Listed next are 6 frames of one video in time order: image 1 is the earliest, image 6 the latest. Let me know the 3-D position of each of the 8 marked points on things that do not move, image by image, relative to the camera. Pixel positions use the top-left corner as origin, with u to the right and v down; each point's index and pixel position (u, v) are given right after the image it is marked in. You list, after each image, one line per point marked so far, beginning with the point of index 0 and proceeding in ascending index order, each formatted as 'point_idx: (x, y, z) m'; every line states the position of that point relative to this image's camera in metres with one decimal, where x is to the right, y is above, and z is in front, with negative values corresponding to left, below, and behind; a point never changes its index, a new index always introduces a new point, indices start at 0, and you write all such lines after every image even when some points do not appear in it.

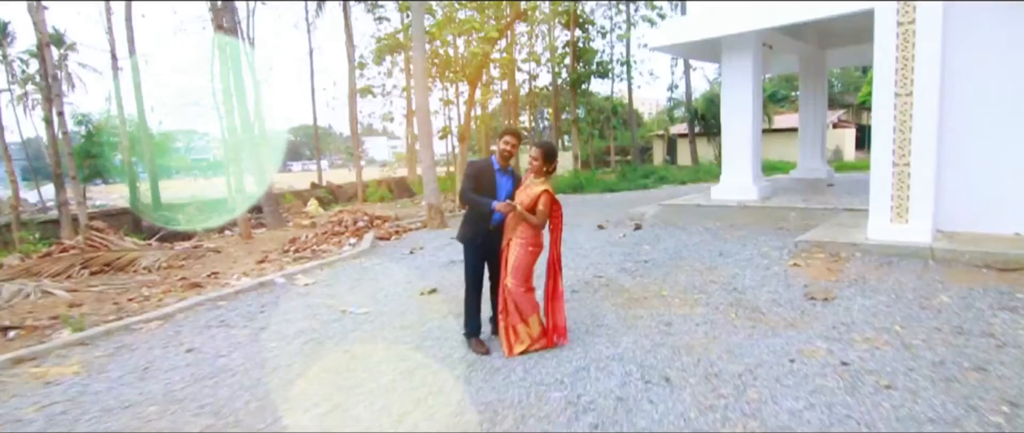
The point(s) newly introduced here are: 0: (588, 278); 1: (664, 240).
0: (+0.6, -0.5, +5.3) m
1: (+1.6, -0.2, +6.7) m
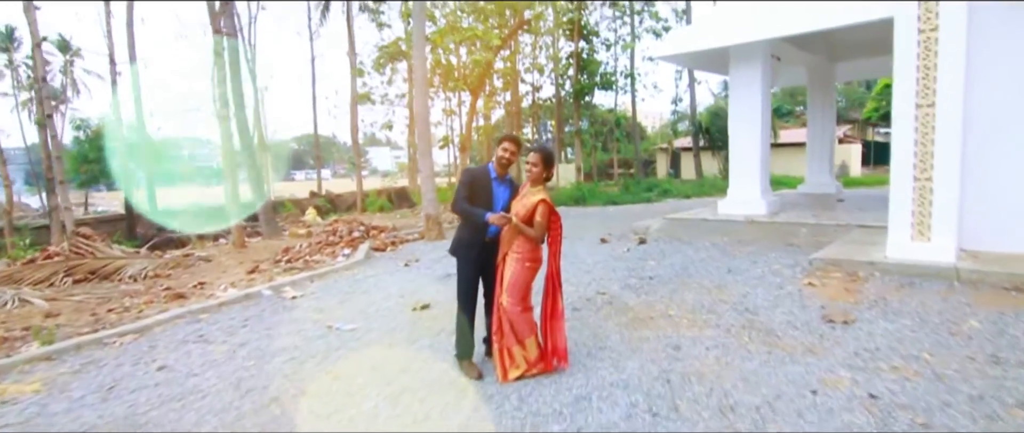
0: (+0.6, -0.6, +5.0) m
1: (+1.6, -0.4, +6.4) m
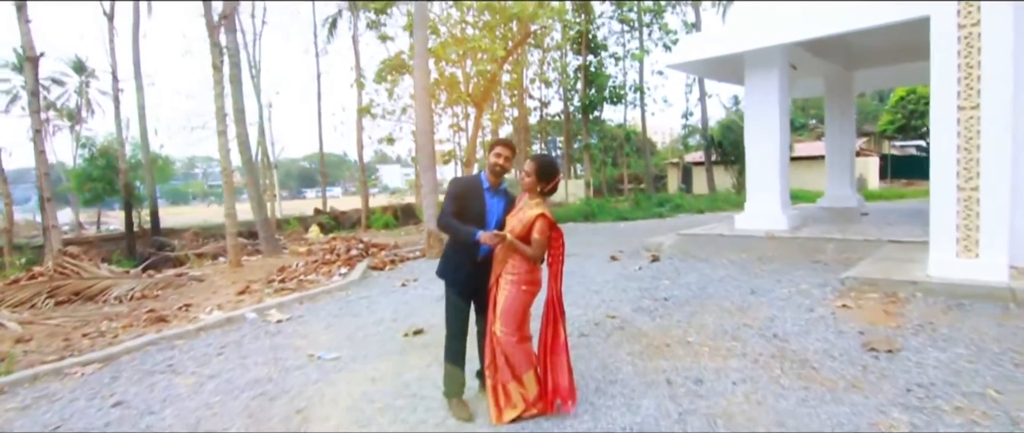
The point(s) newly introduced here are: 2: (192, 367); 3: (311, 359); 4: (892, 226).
0: (+0.6, -0.7, +4.5) m
1: (+1.6, -0.5, +6.0) m
2: (-2.0, -0.9, +4.0) m
3: (-1.2, -0.9, +4.0) m
4: (+4.5, -0.1, +7.7) m
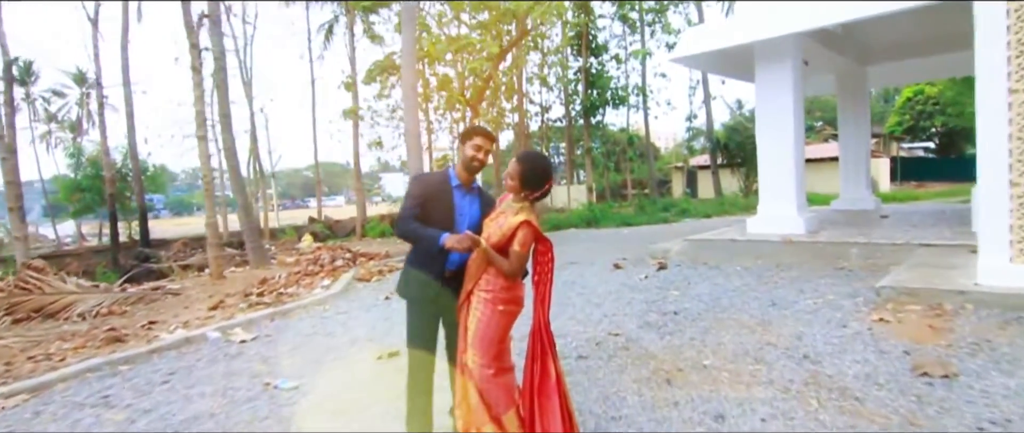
0: (+0.5, -0.7, +4.0) m
1: (+1.5, -0.6, +5.4) m
2: (-2.0, -1.0, +3.5) m
3: (-1.3, -0.9, +3.5) m
4: (+4.4, -0.1, +7.1) m
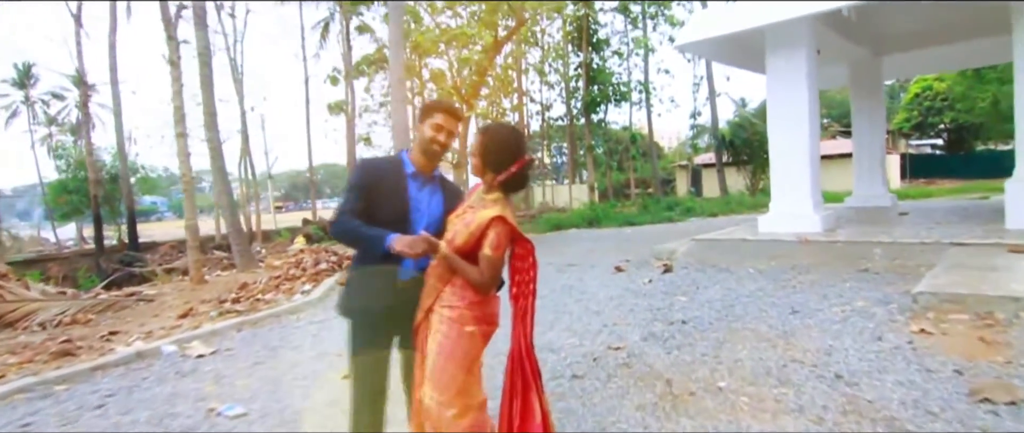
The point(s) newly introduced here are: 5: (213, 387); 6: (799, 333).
0: (+0.5, -0.7, +3.5) m
1: (+1.5, -0.5, +4.9) m
2: (-2.1, -1.0, +3.0) m
3: (-1.4, -0.9, +3.0) m
4: (+4.4, -0.1, +6.6) m
5: (-1.6, -0.9, +3.4) m
6: (+1.5, -0.6, +3.5) m
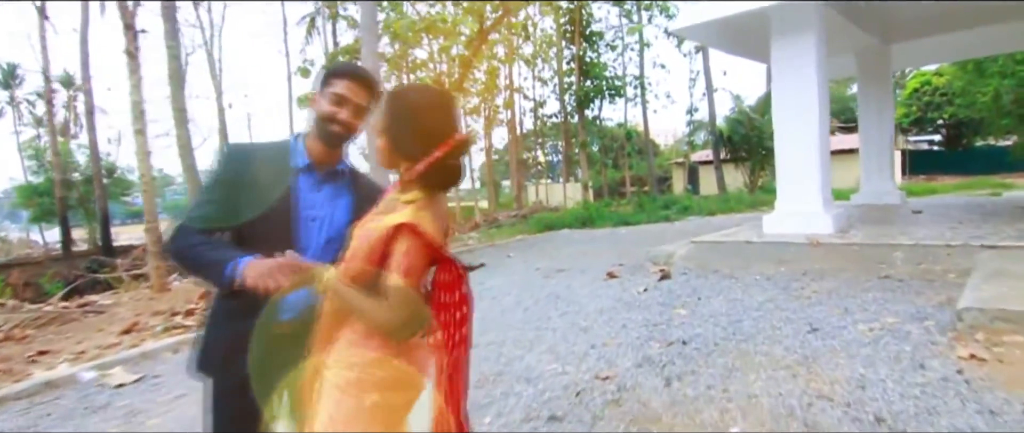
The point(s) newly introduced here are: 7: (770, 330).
0: (+0.3, -0.7, +2.9) m
1: (+1.3, -0.5, +4.3) m
2: (-2.3, -1.0, +2.4) m
3: (-1.5, -0.9, +2.4) m
4: (+4.2, -0.1, +6.0) m
5: (-1.7, -0.9, +2.8) m
6: (+1.4, -0.6, +2.9) m
7: (+1.3, -0.6, +3.4) m
